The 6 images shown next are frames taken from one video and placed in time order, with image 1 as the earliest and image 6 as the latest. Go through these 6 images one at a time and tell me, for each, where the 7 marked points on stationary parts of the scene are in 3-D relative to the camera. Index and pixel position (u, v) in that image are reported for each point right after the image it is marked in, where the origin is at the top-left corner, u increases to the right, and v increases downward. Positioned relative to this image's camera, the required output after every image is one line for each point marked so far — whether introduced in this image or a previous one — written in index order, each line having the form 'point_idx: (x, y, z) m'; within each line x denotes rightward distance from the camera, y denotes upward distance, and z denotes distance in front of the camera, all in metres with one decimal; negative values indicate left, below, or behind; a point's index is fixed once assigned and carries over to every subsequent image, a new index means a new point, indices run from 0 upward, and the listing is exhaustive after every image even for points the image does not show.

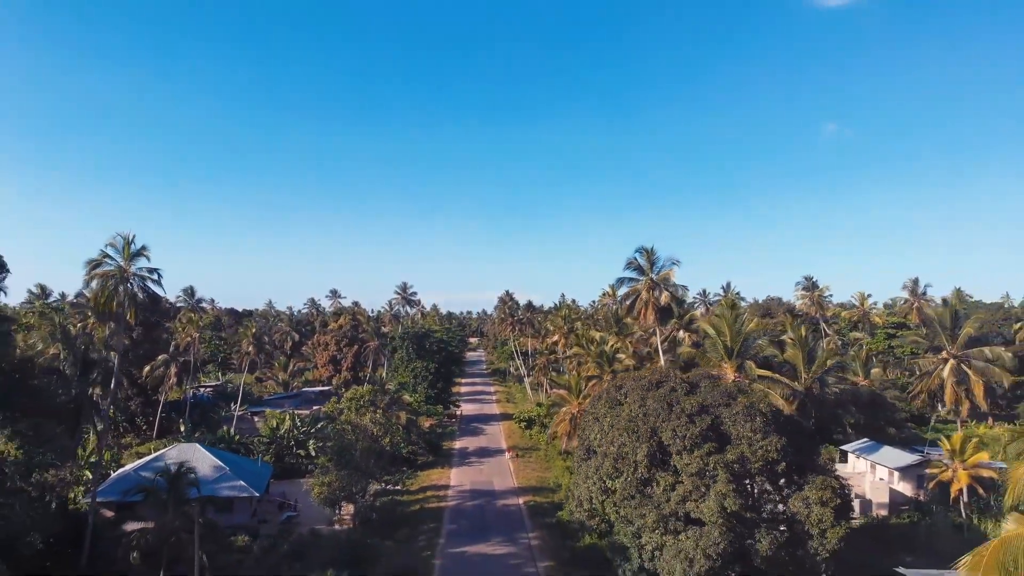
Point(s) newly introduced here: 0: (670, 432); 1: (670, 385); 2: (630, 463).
0: (+4.5, -4.1, +15.6) m
1: (+4.9, -2.9, +16.9) m
2: (+3.5, -5.1, +16.1) m
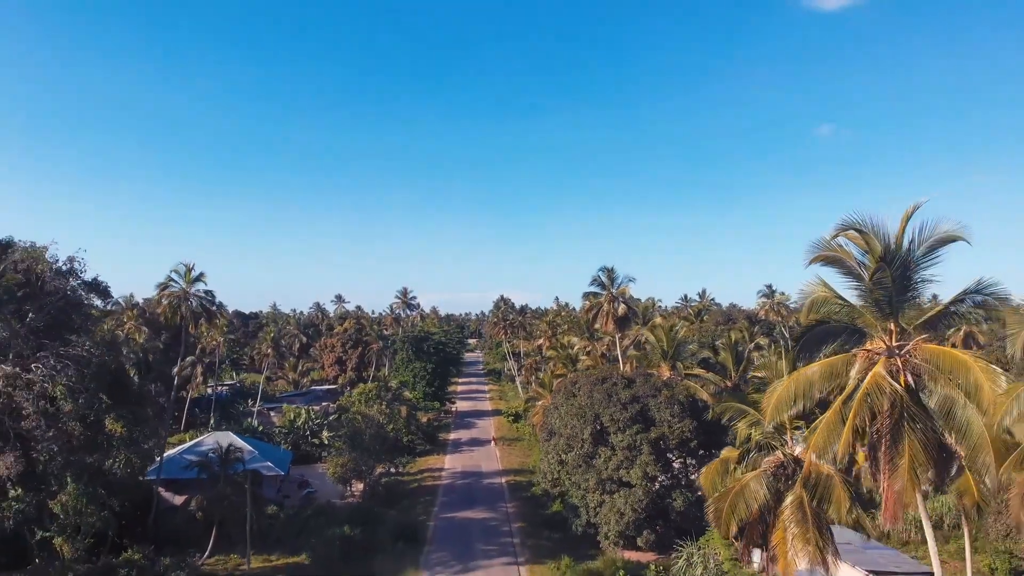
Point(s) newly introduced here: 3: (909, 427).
0: (+3.6, -4.8, +20.3) m
1: (+4.0, -3.6, +21.6) m
2: (+2.6, -5.8, +20.8) m
3: (+5.5, -1.9, +7.5) m
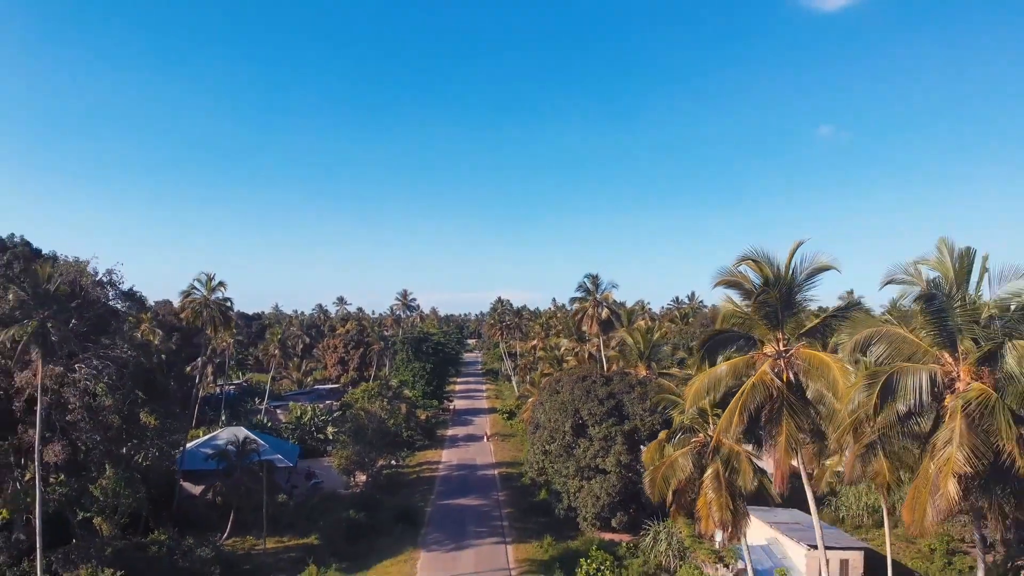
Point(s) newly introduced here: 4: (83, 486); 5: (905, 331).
0: (+3.1, -5.1, +22.7) m
1: (+3.5, -3.9, +23.9) m
2: (+2.1, -6.1, +23.2) m
3: (+5.0, -2.3, +9.8) m
4: (-15.6, -7.2, +19.8) m
5: (+6.0, -0.7, +8.4) m
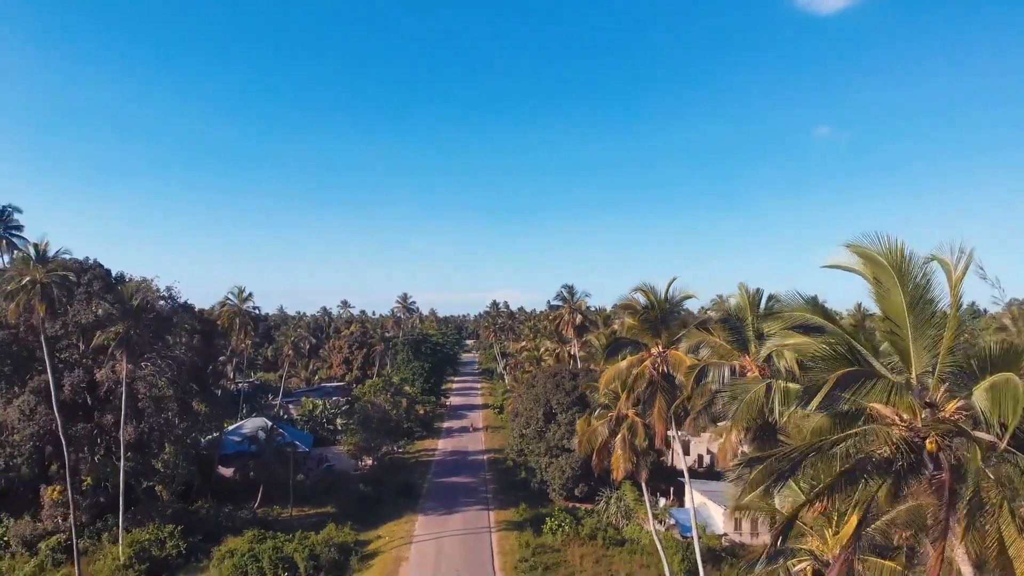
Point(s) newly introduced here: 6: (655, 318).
0: (+2.2, -5.7, +27.6) m
1: (+2.6, -4.5, +28.8) m
2: (+1.2, -6.7, +28.1) m
3: (+4.1, -2.9, +14.7) m
4: (-16.5, -7.8, +24.7) m
5: (+5.1, -1.3, +13.3) m
6: (+4.0, -0.8, +15.0) m
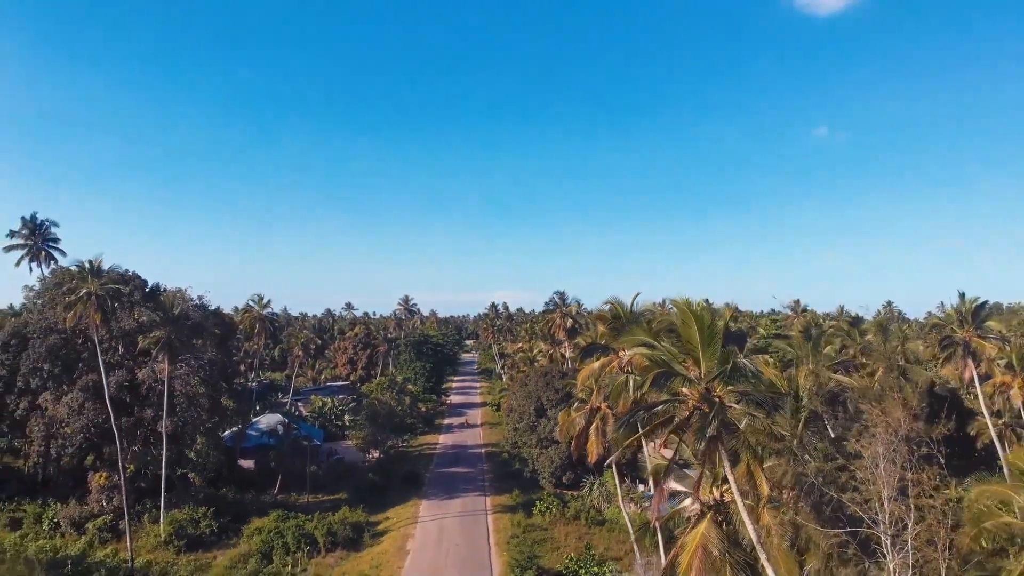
0: (+1.9, -6.2, +30.6) m
1: (+2.3, -5.0, +31.9) m
2: (+0.9, -7.2, +31.1) m
3: (+3.8, -3.3, +17.8) m
4: (-16.8, -8.2, +27.7) m
5: (+4.8, -1.7, +16.3) m
6: (+3.7, -1.3, +18.0) m
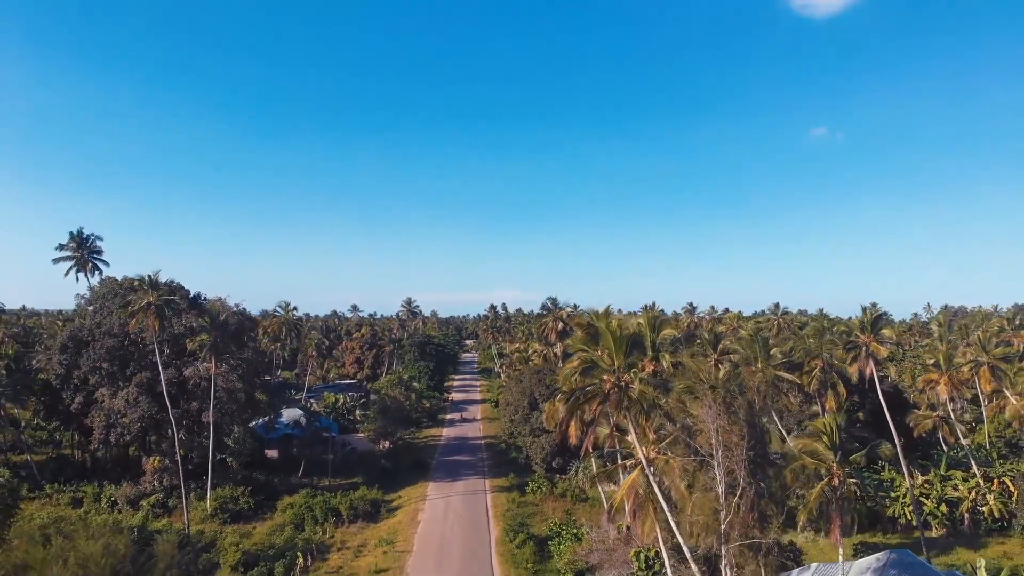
0: (+1.6, -6.7, +34.9) m
1: (+2.0, -5.5, +36.1) m
2: (+0.6, -7.7, +35.4) m
3: (+3.5, -3.9, +22.0) m
4: (-17.1, -8.8, +32.0) m
5: (+4.6, -2.3, +20.5) m
6: (+3.4, -1.8, +22.2) m
